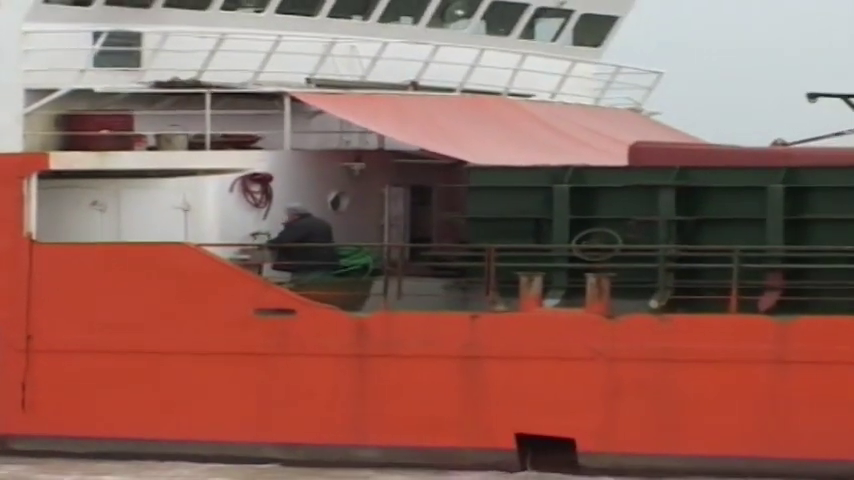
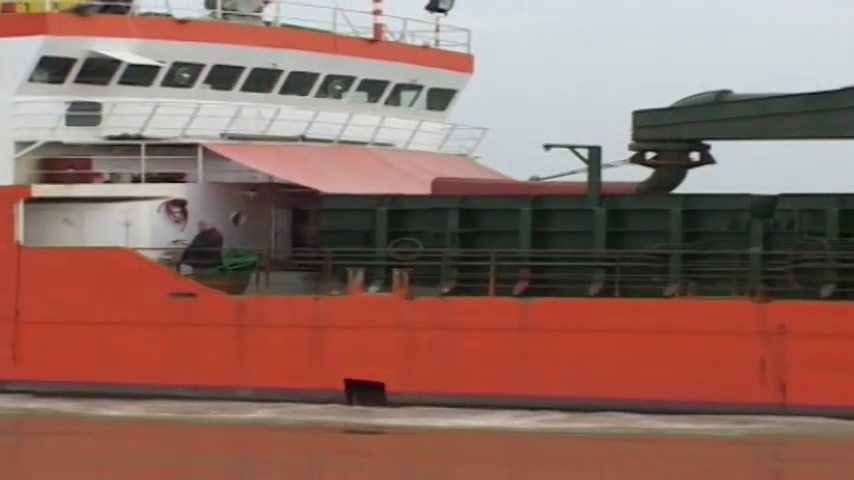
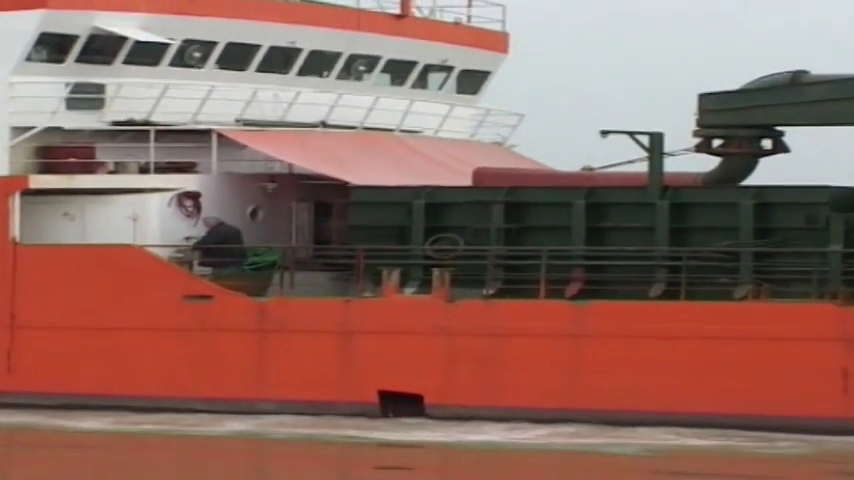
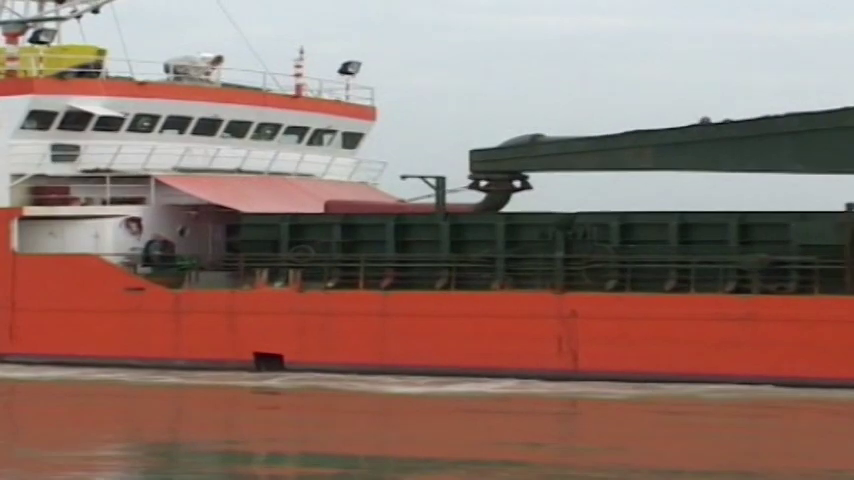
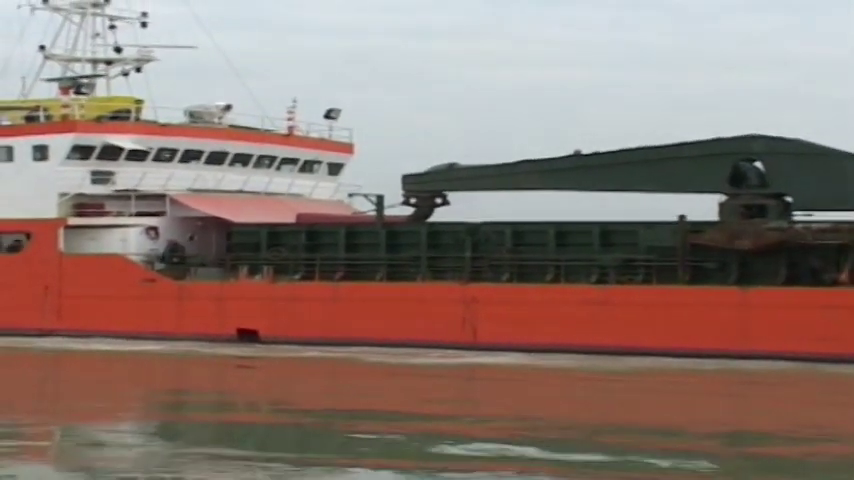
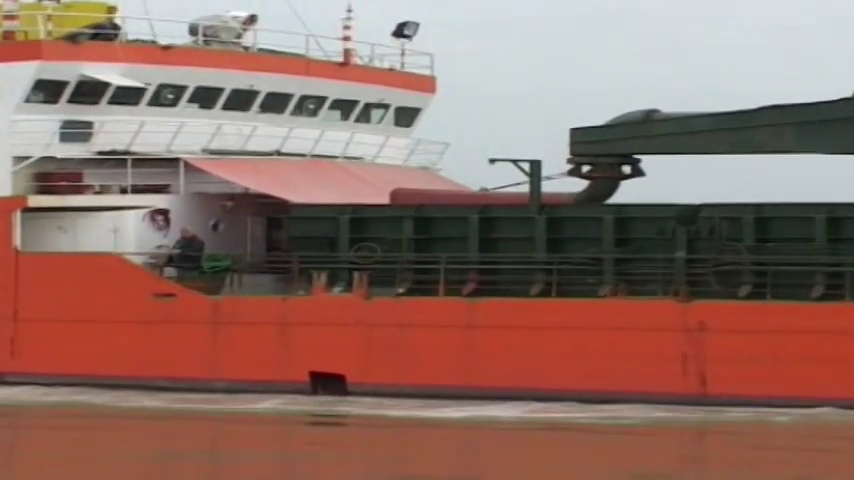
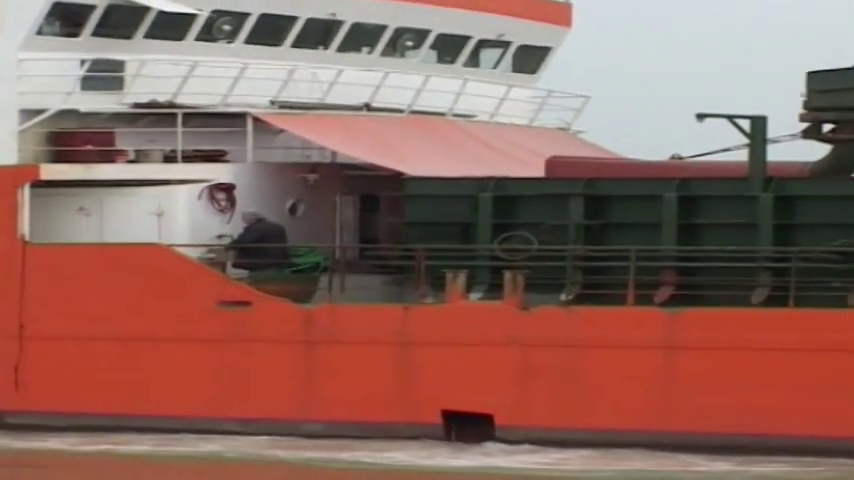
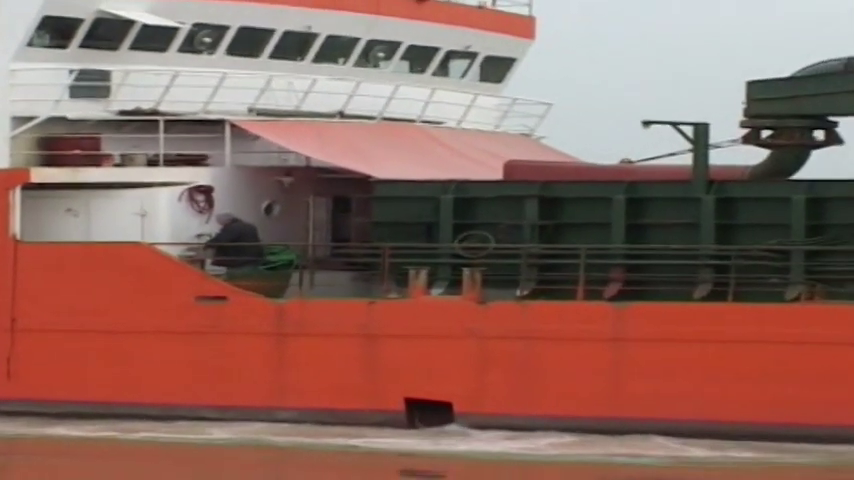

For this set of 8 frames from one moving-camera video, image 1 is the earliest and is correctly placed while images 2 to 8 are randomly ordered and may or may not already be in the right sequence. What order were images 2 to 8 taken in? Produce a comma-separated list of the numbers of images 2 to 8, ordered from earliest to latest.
7, 8, 3, 2, 6, 4, 5
